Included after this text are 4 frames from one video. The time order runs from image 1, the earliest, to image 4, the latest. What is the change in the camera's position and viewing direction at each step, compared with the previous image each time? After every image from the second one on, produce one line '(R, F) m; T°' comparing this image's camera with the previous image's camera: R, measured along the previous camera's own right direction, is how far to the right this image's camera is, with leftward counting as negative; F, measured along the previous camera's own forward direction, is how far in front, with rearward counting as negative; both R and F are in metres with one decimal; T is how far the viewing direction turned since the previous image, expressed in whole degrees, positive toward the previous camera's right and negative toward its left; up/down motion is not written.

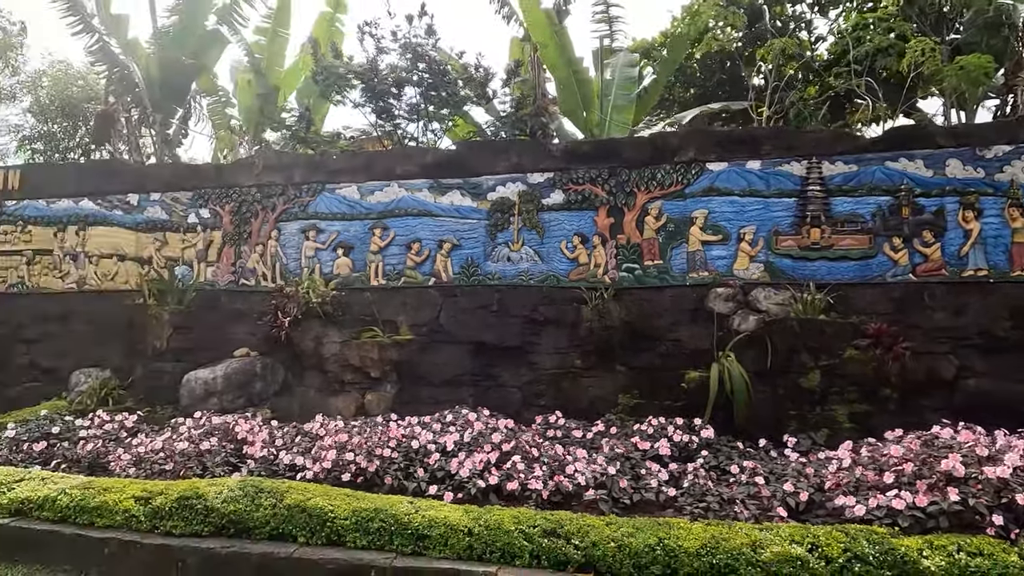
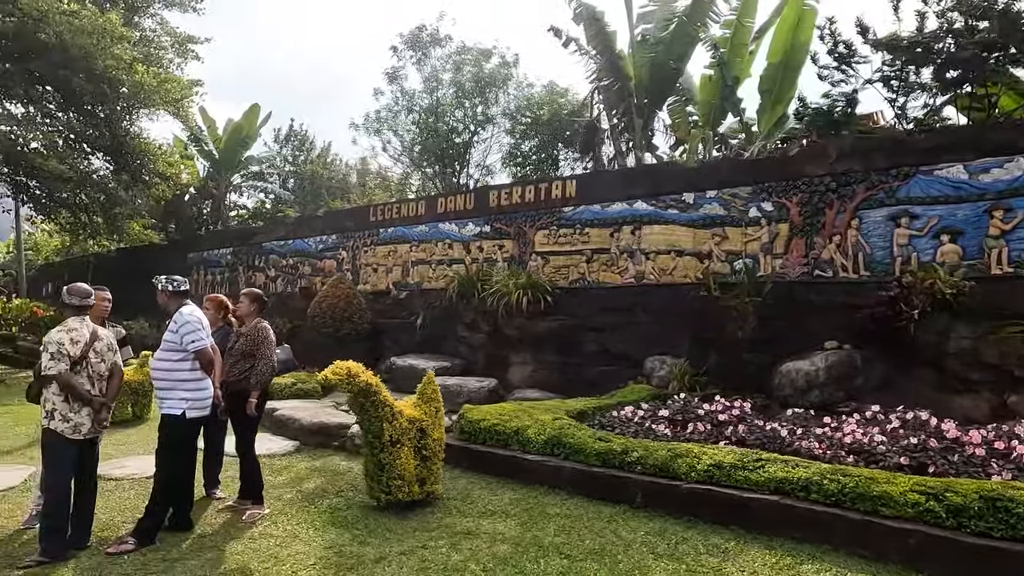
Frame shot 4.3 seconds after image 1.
(-2.6, -0.6) m; -26°
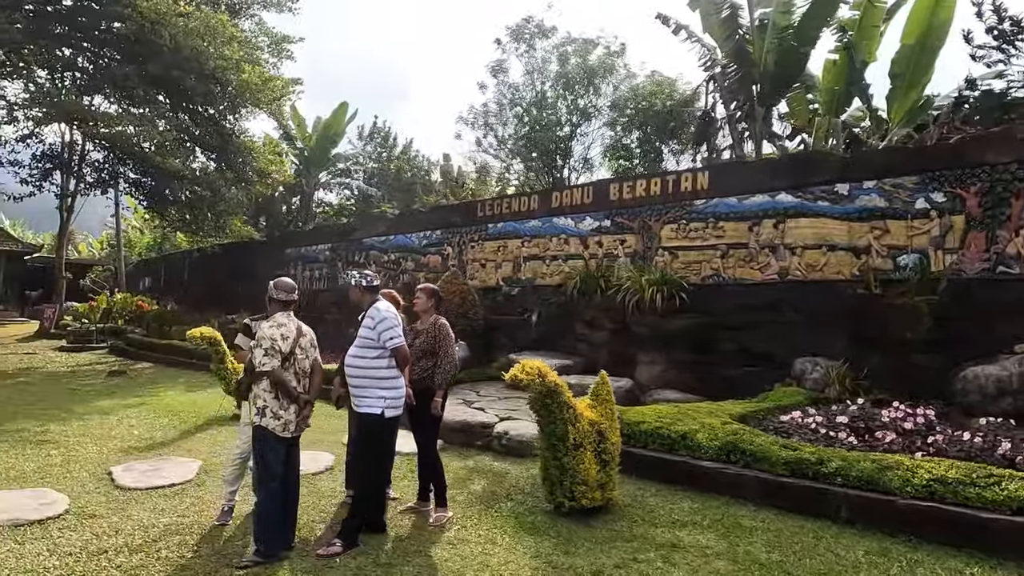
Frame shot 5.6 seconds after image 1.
(-0.9, +0.2) m; -5°
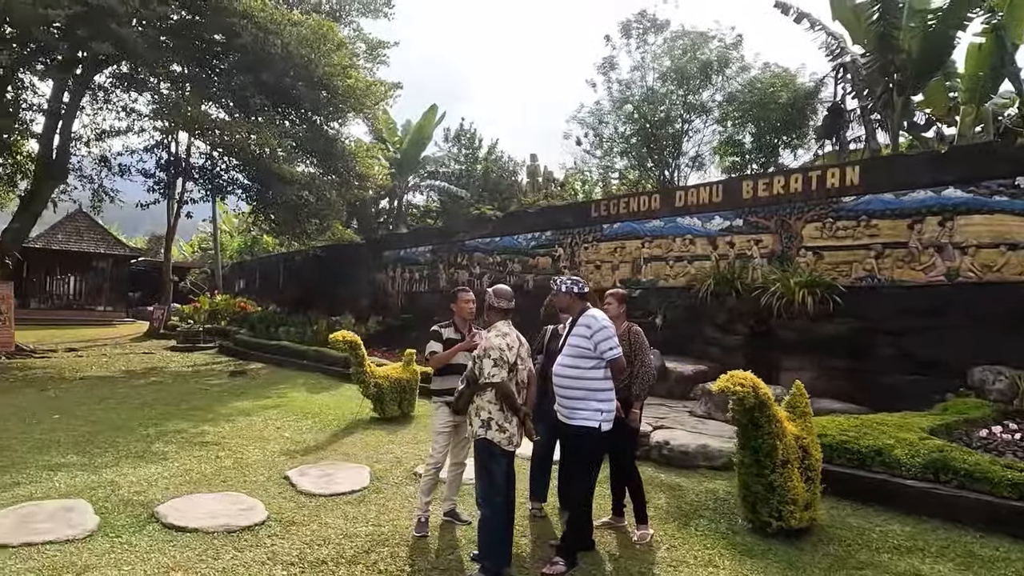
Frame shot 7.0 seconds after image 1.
(-0.9, +0.2) m; -5°
